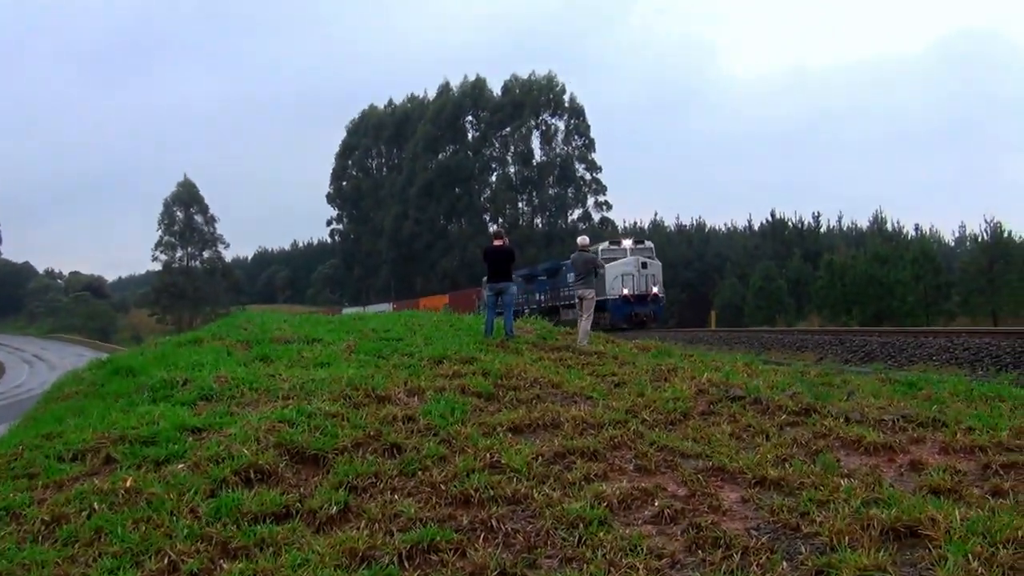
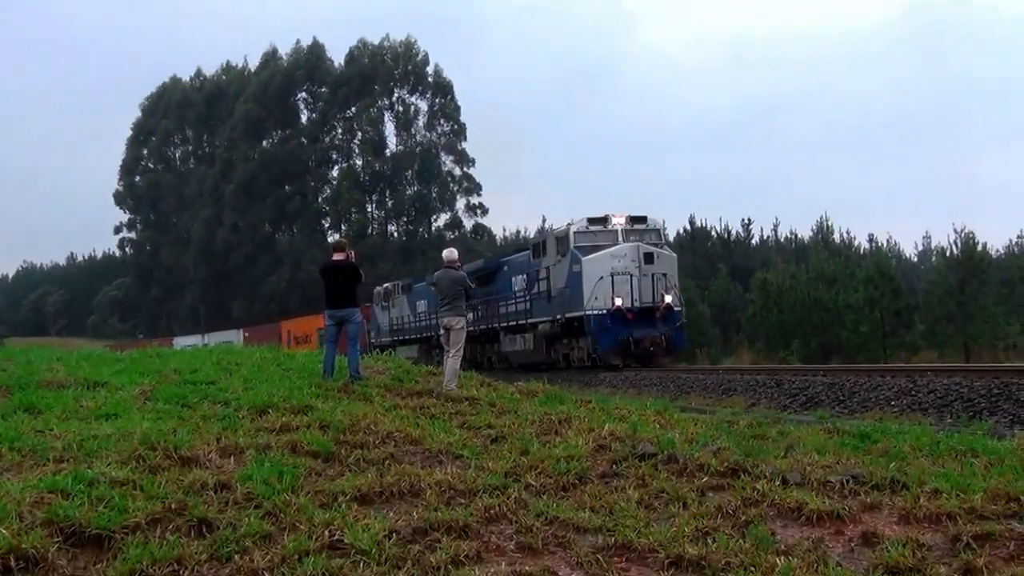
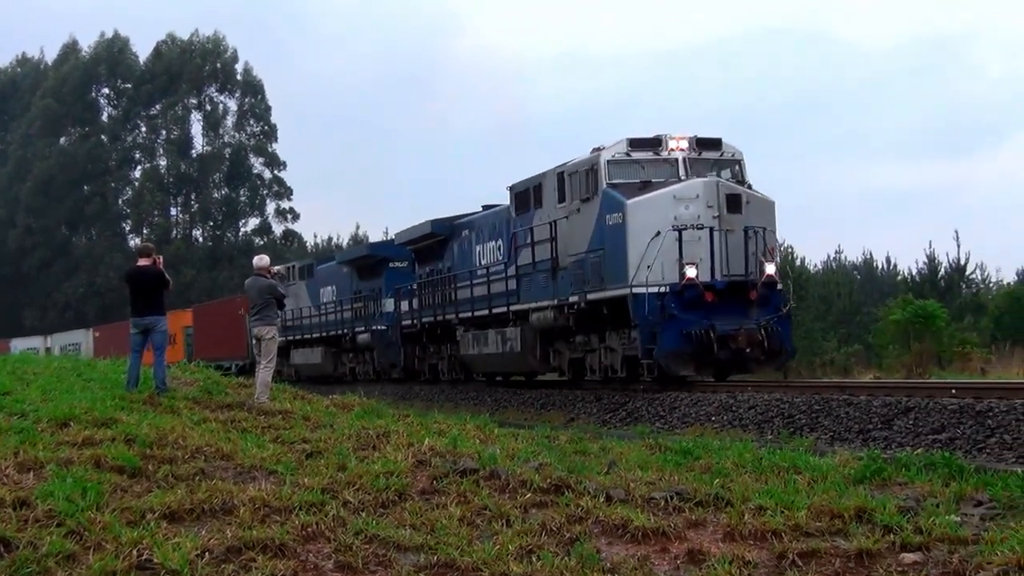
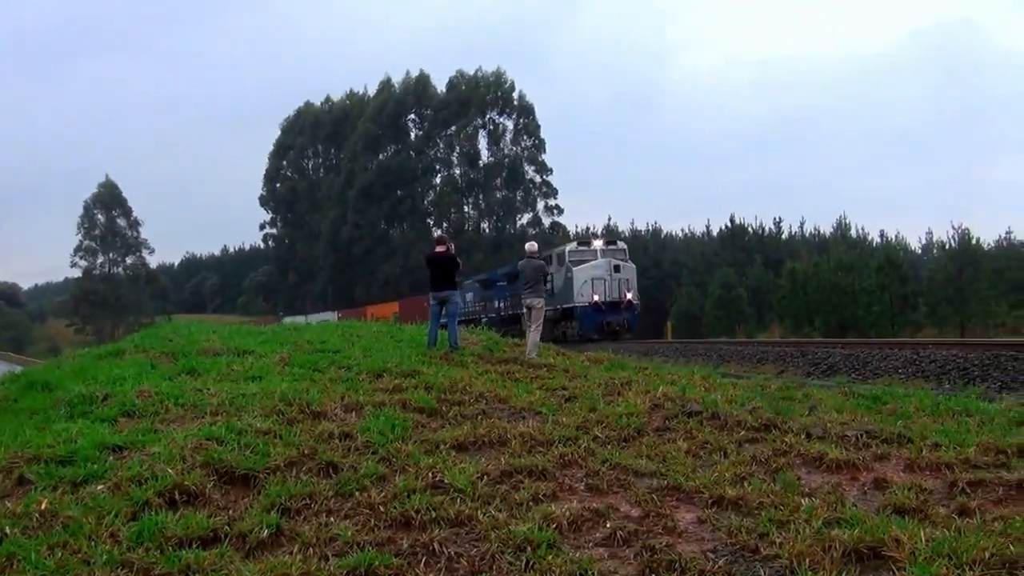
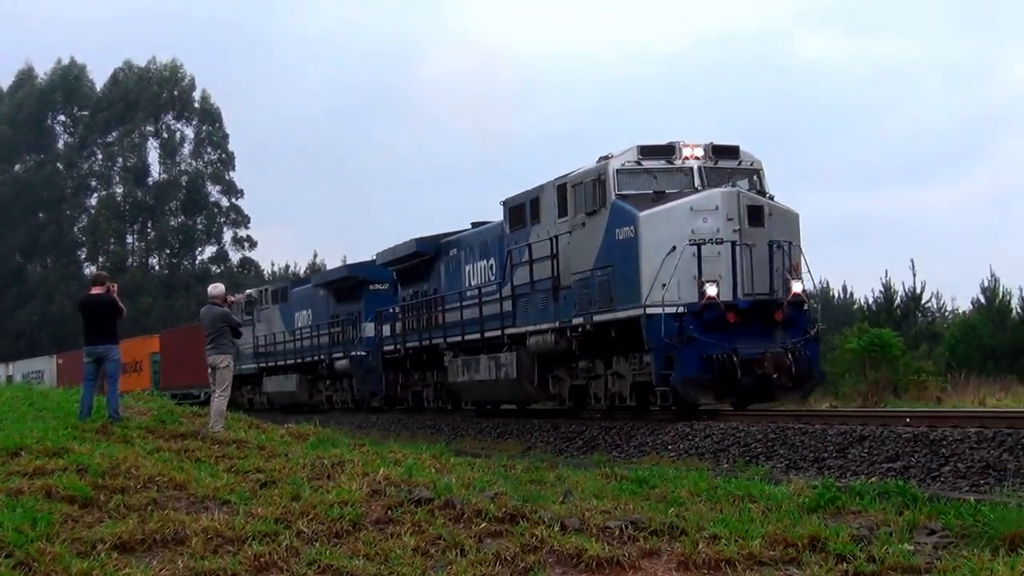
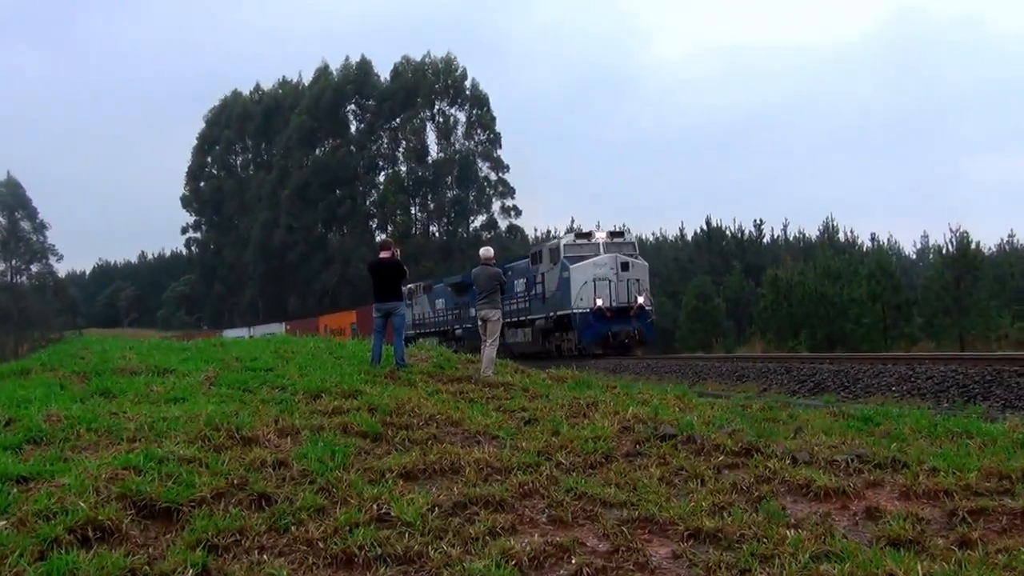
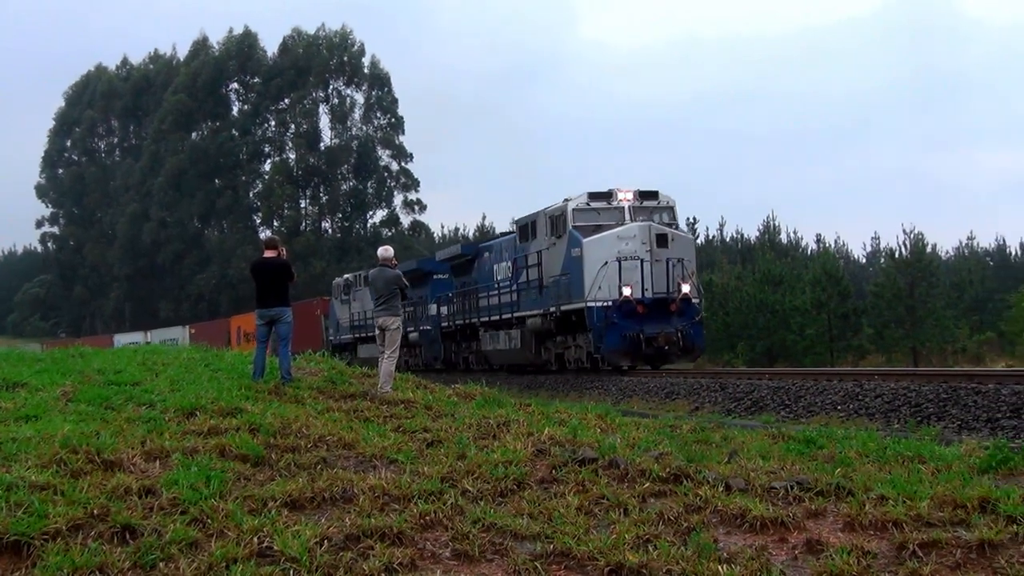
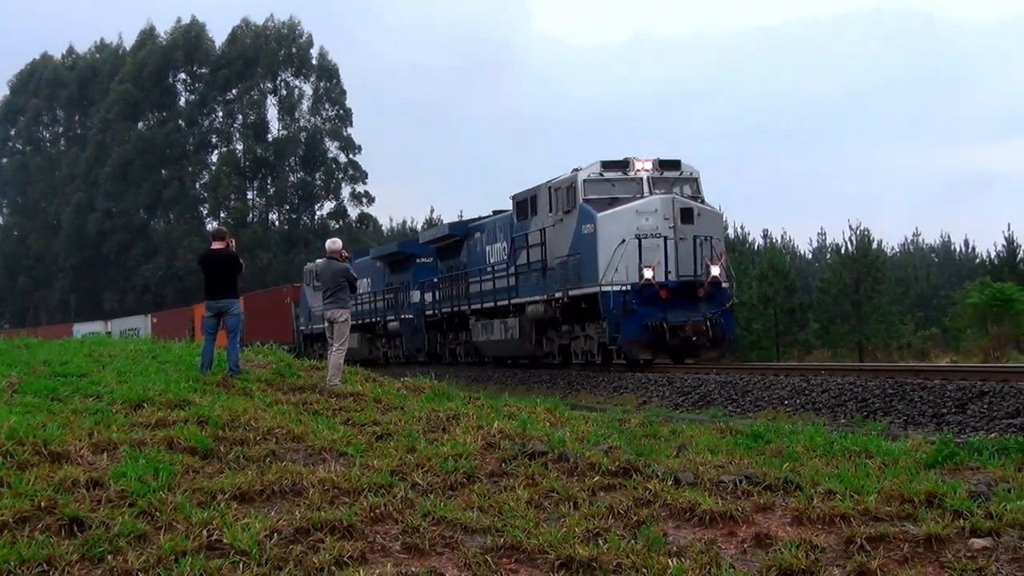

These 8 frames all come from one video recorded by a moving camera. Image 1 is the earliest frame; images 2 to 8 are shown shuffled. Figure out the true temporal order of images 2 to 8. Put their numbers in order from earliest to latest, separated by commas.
4, 6, 2, 7, 8, 3, 5
